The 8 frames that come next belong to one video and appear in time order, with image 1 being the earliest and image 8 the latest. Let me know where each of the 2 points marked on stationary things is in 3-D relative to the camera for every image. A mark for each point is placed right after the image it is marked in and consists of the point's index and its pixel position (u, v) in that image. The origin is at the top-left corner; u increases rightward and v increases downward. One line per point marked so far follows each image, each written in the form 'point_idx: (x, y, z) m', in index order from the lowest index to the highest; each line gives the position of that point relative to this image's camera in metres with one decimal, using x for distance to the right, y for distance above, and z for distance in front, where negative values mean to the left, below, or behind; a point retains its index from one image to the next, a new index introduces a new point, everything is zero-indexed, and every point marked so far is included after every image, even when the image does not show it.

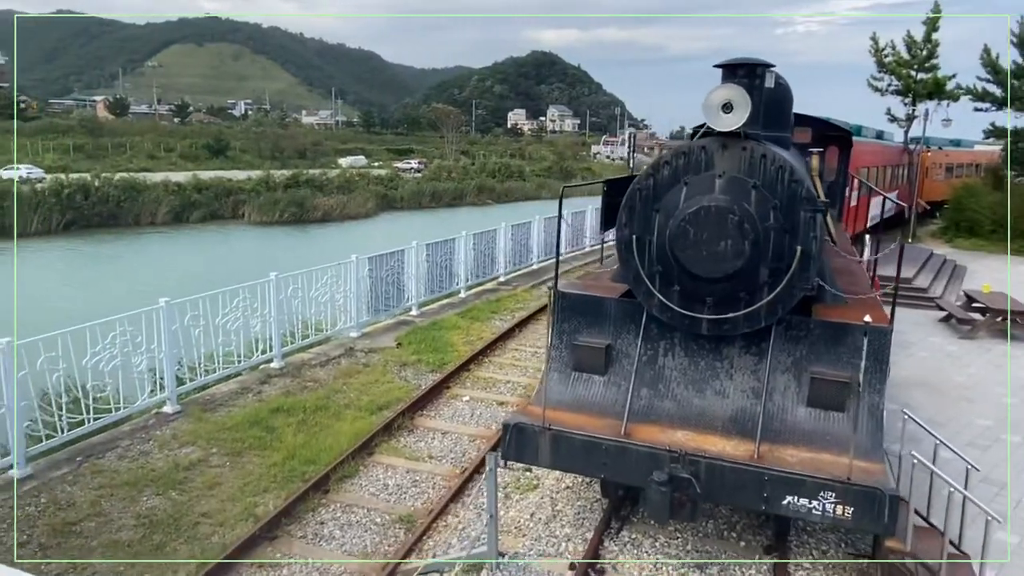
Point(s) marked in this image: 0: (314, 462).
0: (-1.6, -1.4, +5.8) m
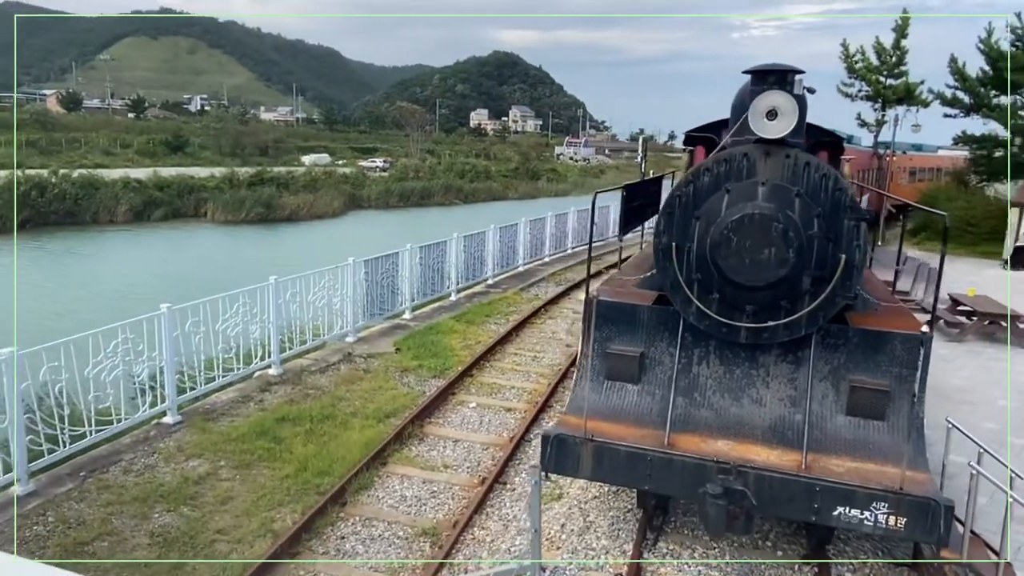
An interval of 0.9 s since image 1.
0: (-1.4, -1.4, +5.6) m
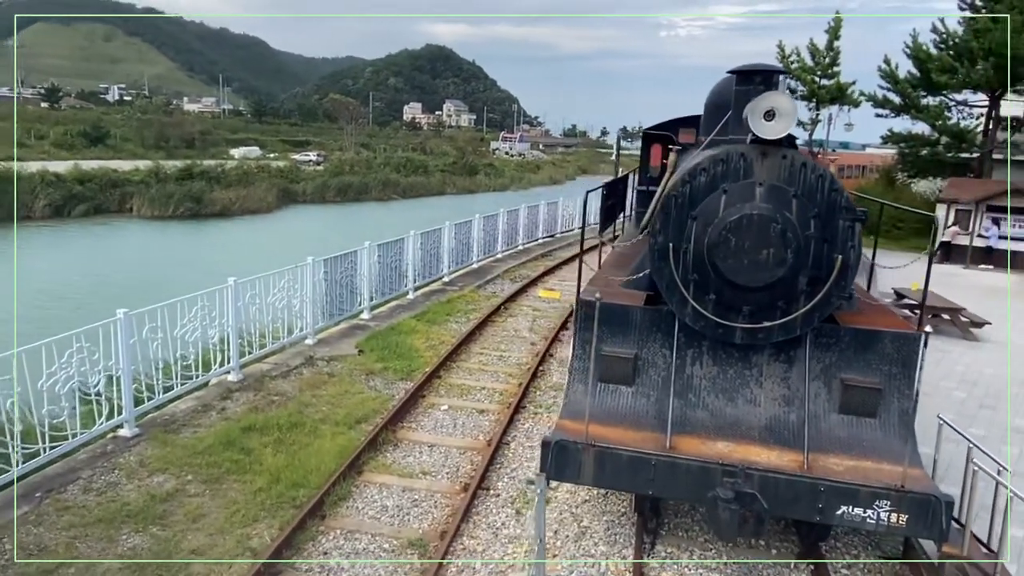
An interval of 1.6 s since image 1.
0: (-1.5, -1.4, +5.3) m
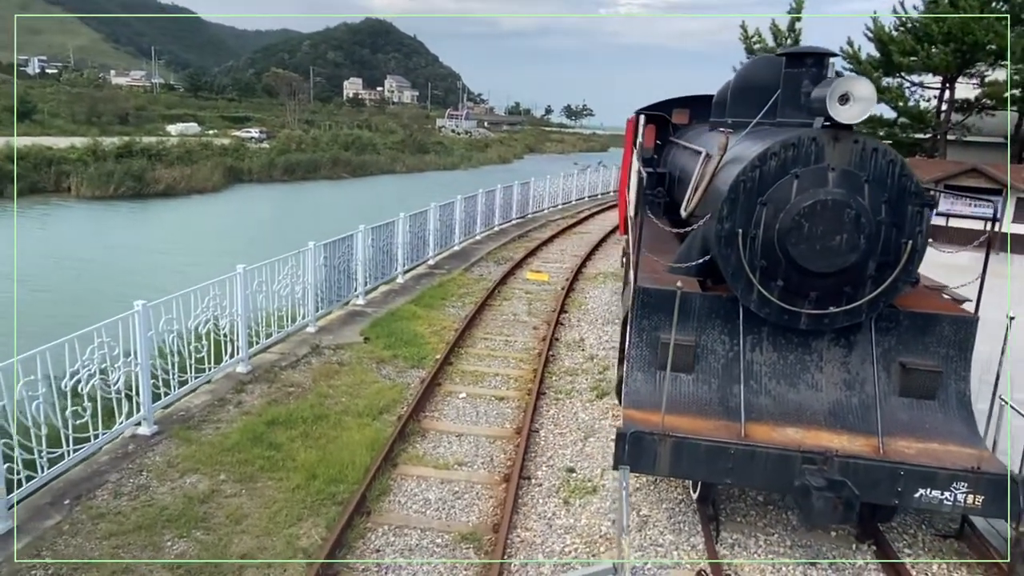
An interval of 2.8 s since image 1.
0: (-1.2, -1.3, +5.2) m
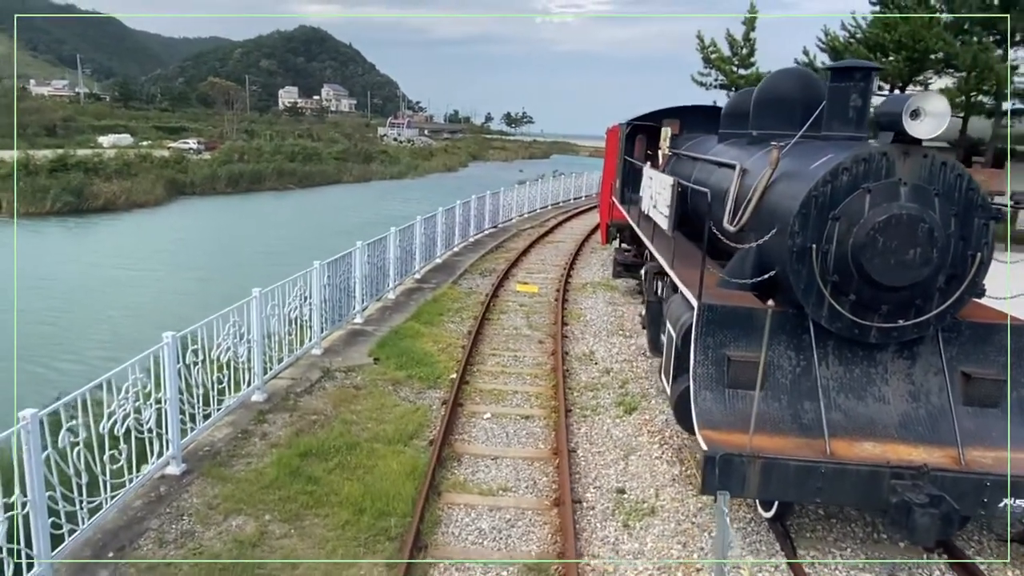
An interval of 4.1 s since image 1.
0: (-0.8, -1.5, +4.9) m
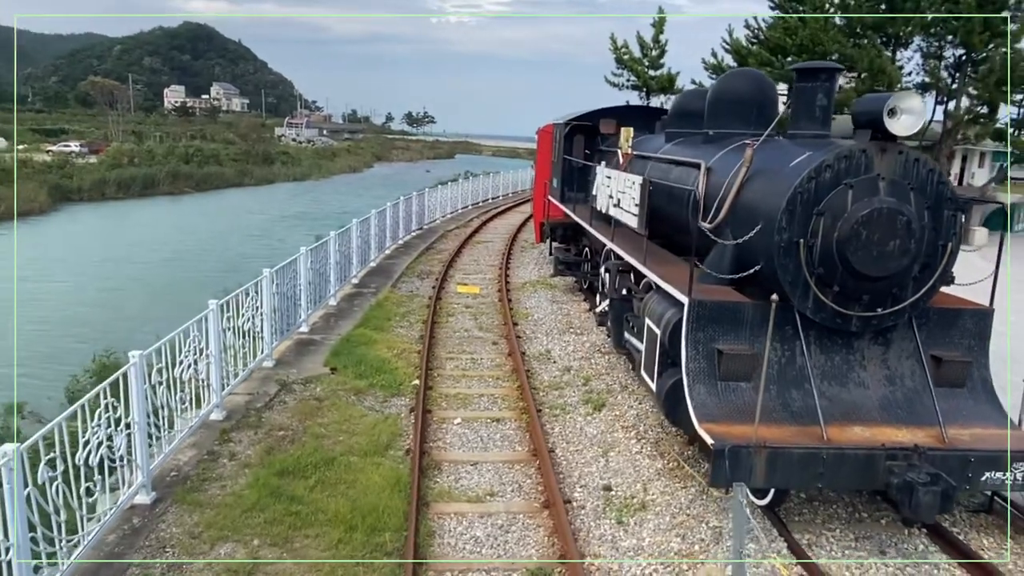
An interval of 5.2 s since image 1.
0: (-0.8, -1.6, +4.8) m
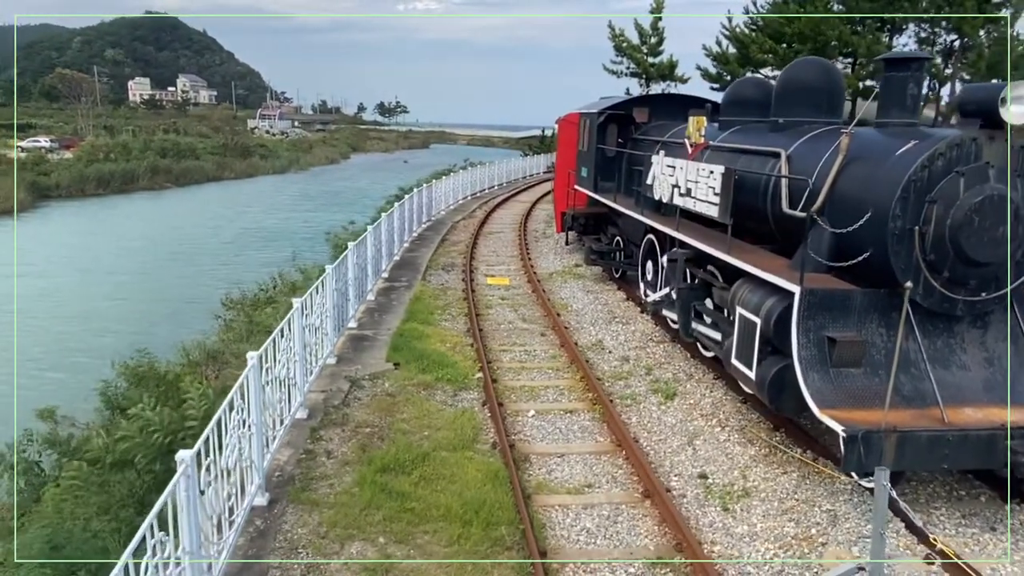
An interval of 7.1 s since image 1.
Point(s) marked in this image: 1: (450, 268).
0: (-0.1, -1.5, +4.8) m
1: (-1.1, +0.3, +12.4) m
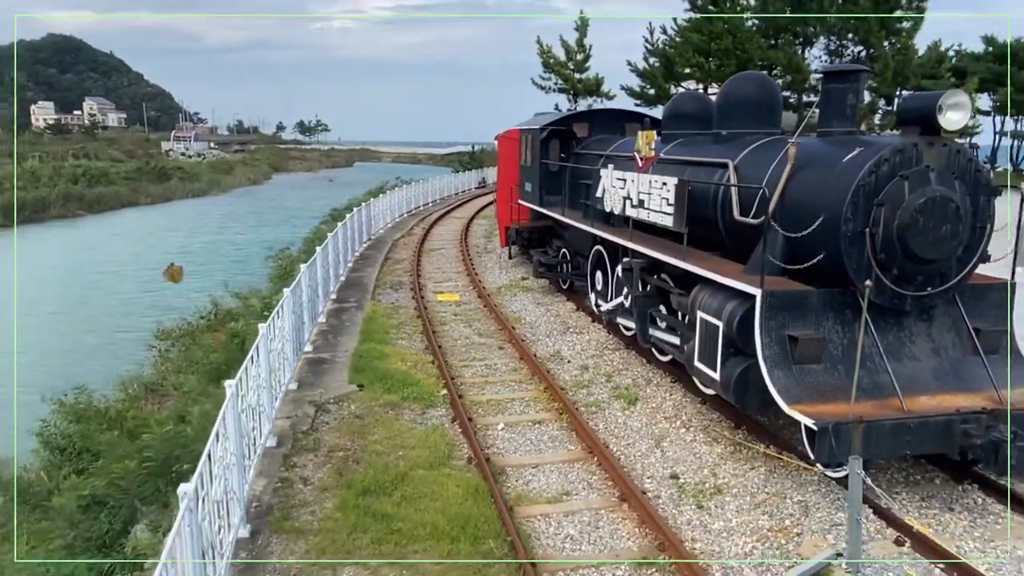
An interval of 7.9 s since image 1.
0: (-0.2, -1.6, +4.8) m
1: (-1.9, 0.0, +12.4) m
